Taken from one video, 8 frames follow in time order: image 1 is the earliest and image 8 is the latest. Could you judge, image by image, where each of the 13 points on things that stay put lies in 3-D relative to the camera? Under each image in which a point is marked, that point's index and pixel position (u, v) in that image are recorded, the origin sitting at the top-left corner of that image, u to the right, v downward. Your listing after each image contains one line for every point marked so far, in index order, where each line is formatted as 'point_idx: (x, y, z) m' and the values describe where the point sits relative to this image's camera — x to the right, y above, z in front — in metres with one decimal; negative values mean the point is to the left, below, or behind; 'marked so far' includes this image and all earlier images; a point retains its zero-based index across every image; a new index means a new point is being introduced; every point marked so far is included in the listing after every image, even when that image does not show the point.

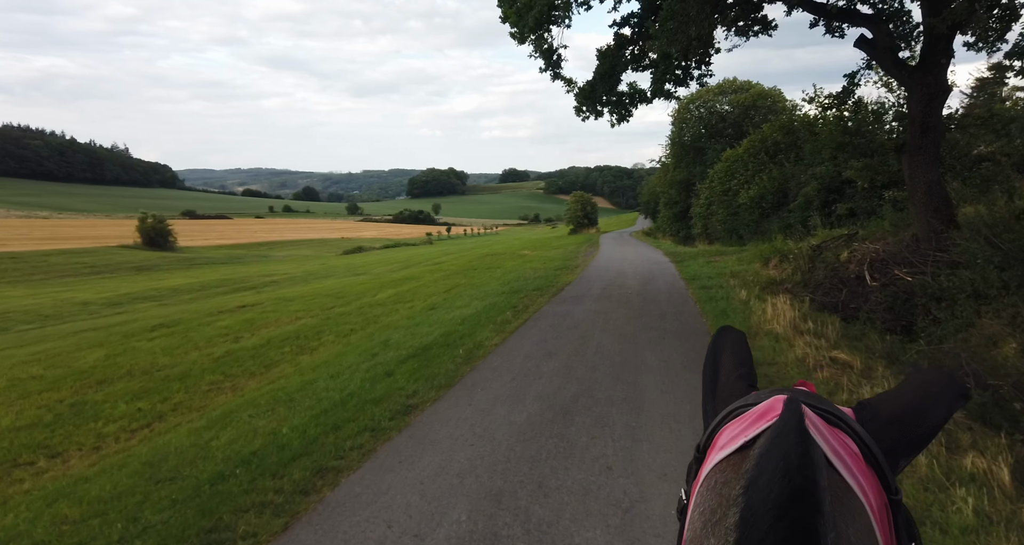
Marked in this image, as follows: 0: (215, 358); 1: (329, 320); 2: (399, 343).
0: (-4.7, -1.4, +8.4) m
1: (-3.9, -1.0, +11.3) m
2: (-1.7, -1.1, +8.0) m
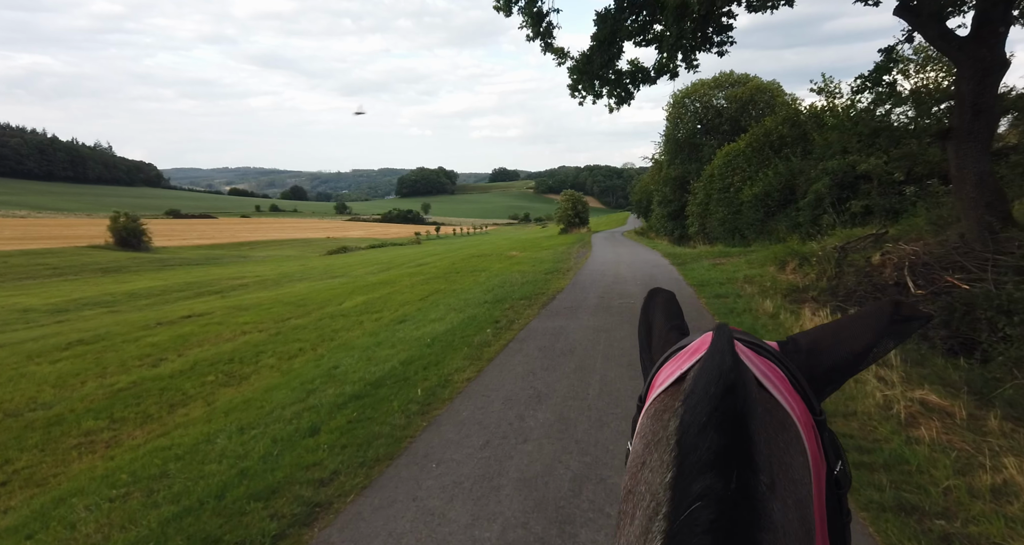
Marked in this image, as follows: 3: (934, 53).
0: (-5.0, -1.5, +6.6) m
1: (-4.2, -1.2, +9.5) m
2: (-2.0, -1.2, +6.3) m
3: (+9.9, +5.2, +12.5) m
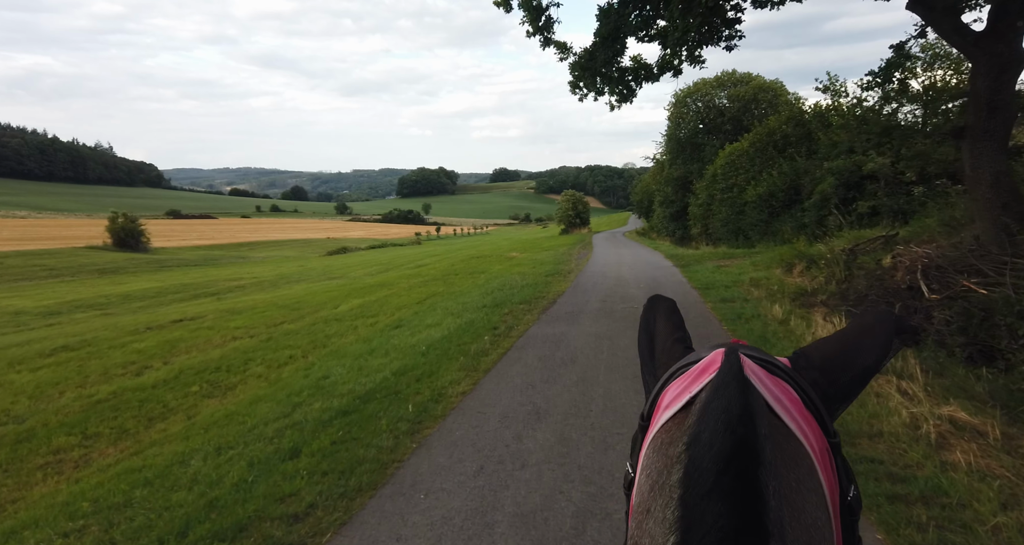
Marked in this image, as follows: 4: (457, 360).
0: (-5.0, -1.5, +6.3) m
1: (-4.2, -1.2, +9.2) m
2: (-2.0, -1.3, +6.0) m
3: (+9.9, +5.1, +12.2) m
4: (-0.7, -1.0, +6.3) m
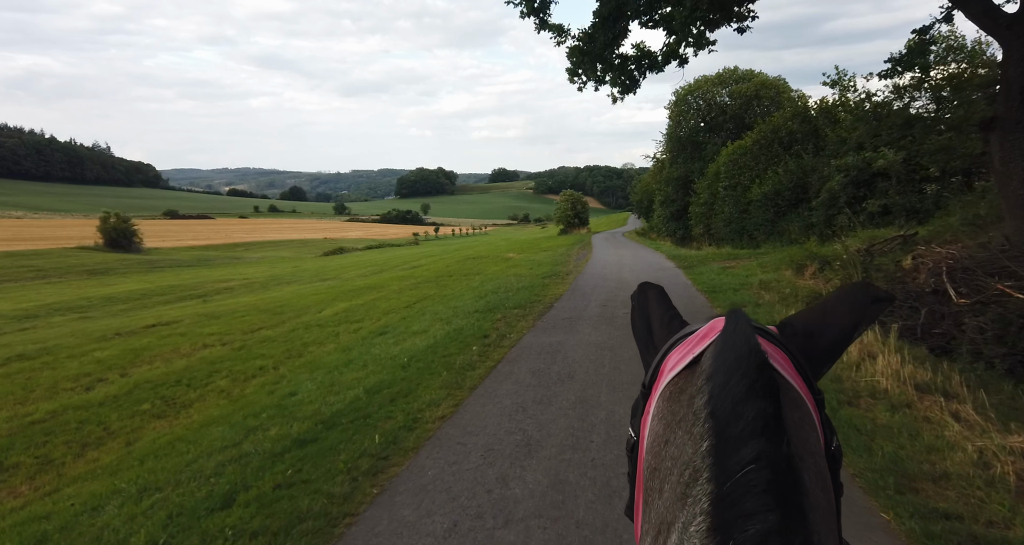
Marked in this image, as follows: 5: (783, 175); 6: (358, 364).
0: (-5.1, -1.6, +5.5) m
1: (-4.3, -1.3, +8.4) m
2: (-2.1, -1.3, +5.2) m
3: (+9.8, +5.1, +11.5) m
4: (-0.8, -1.1, +5.5) m
5: (+9.8, +3.5, +19.2) m
6: (-2.0, -1.2, +6.9) m
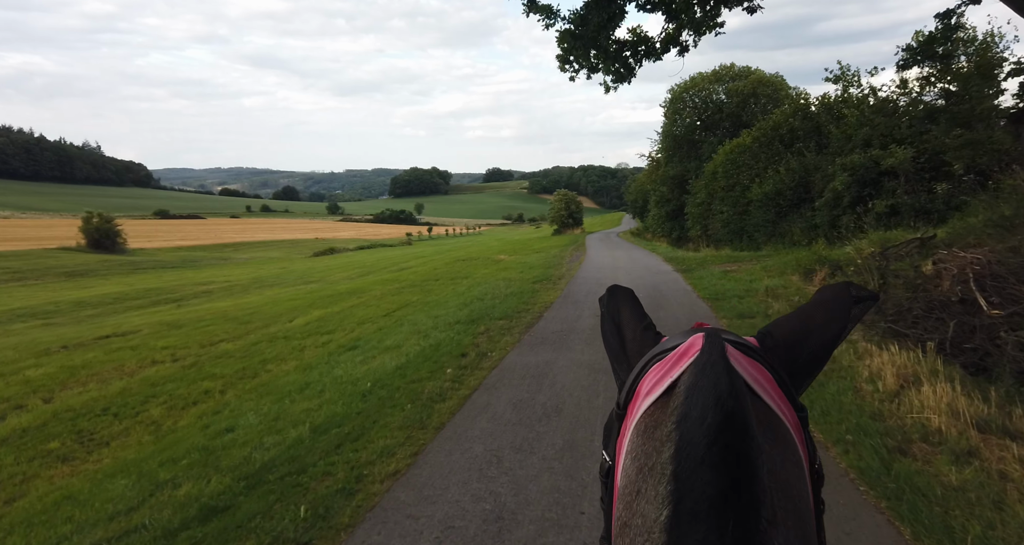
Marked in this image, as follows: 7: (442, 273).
0: (-5.3, -1.7, +4.6) m
1: (-4.6, -1.4, +7.5) m
2: (-2.3, -1.4, +4.3) m
3: (+9.5, +4.9, +10.7) m
4: (-1.0, -1.2, +4.6) m
5: (+9.5, +3.4, +18.4) m
6: (-2.2, -1.3, +6.0) m
7: (-2.7, 0.0, +19.7) m
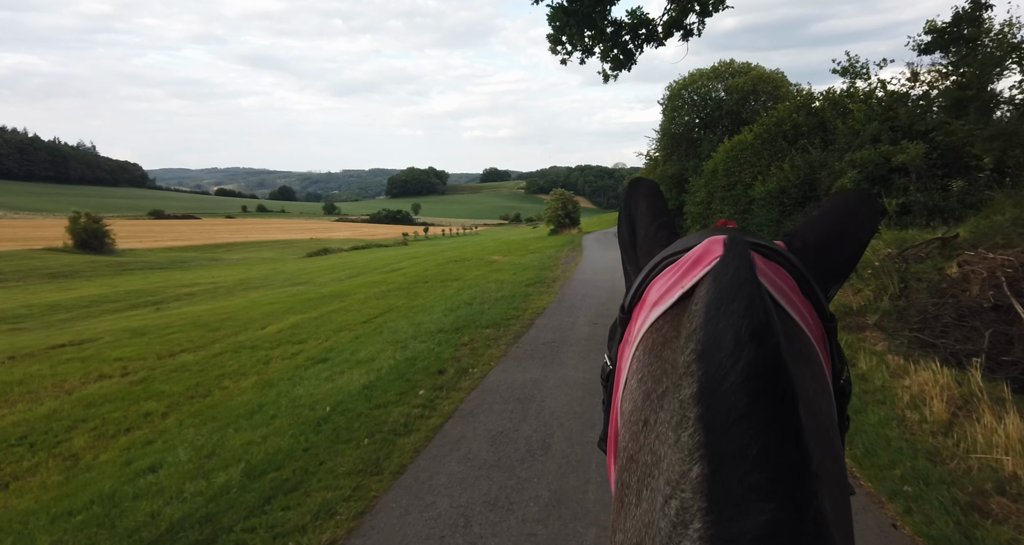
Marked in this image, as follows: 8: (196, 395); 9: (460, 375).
0: (-5.4, -1.8, +3.8) m
1: (-4.7, -1.5, +6.7) m
2: (-2.4, -1.5, +3.5) m
3: (+9.3, +4.9, +9.9) m
4: (-1.1, -1.3, +3.8) m
5: (+9.2, +3.4, +17.6) m
6: (-2.4, -1.4, +5.2) m
7: (-2.9, -0.1, +18.9) m
8: (-3.7, -1.4, +6.2) m
9: (-0.5, -1.1, +5.6) m
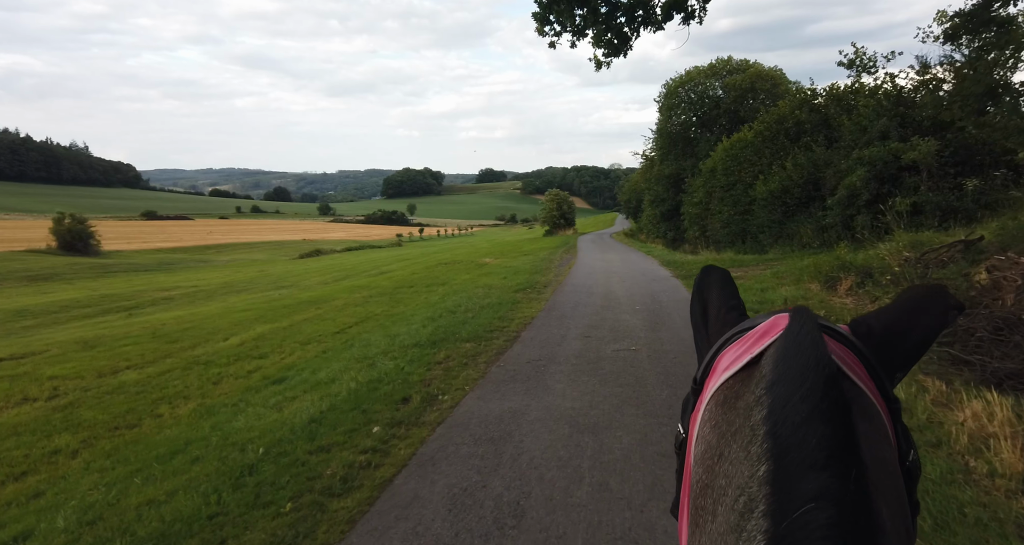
0: (-5.6, -1.9, +2.9) m
1: (-5.0, -1.6, +5.8) m
2: (-2.7, -1.6, +2.6) m
3: (+9.1, +4.8, +9.2) m
4: (-1.3, -1.4, +3.0) m
5: (+8.9, +3.3, +16.8) m
6: (-2.6, -1.5, +4.3) m
7: (-3.2, -0.2, +18.1) m
8: (-3.9, -1.5, +5.3) m
9: (-0.8, -1.2, +4.8) m
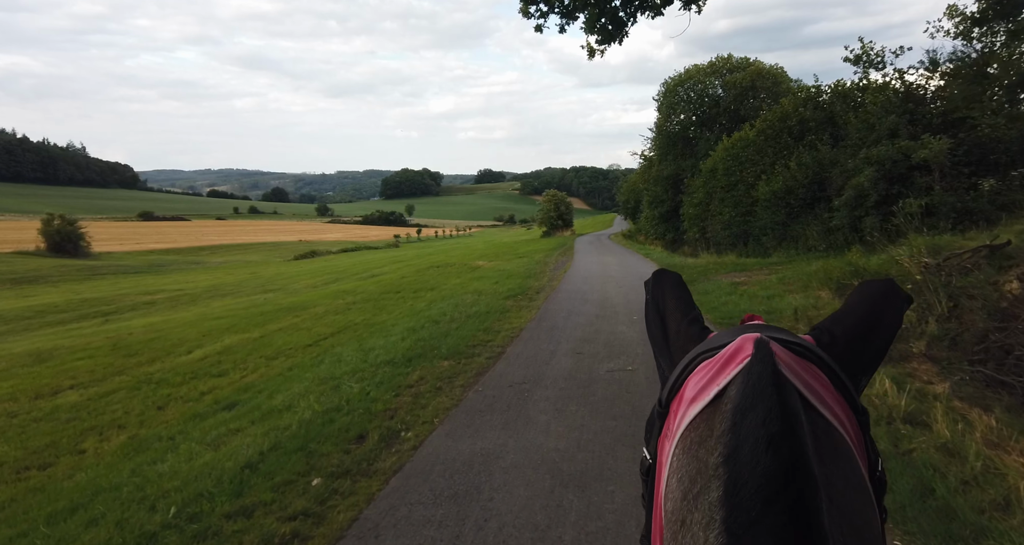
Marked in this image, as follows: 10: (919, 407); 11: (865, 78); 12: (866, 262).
0: (-5.8, -2.0, +2.1) m
1: (-5.2, -1.7, +5.0) m
2: (-2.8, -1.7, +1.9) m
3: (+8.8, +4.7, +8.5) m
4: (-1.5, -1.5, +2.2) m
5: (+8.7, +3.1, +16.1) m
6: (-2.8, -1.6, +3.6) m
7: (-3.5, -0.4, +17.3) m
8: (-4.1, -1.7, +4.6) m
9: (-1.0, -1.3, +4.0) m
10: (+3.7, -1.2, +4.8) m
11: (+10.2, +5.6, +15.1) m
12: (+6.4, +0.2, +9.5) m
